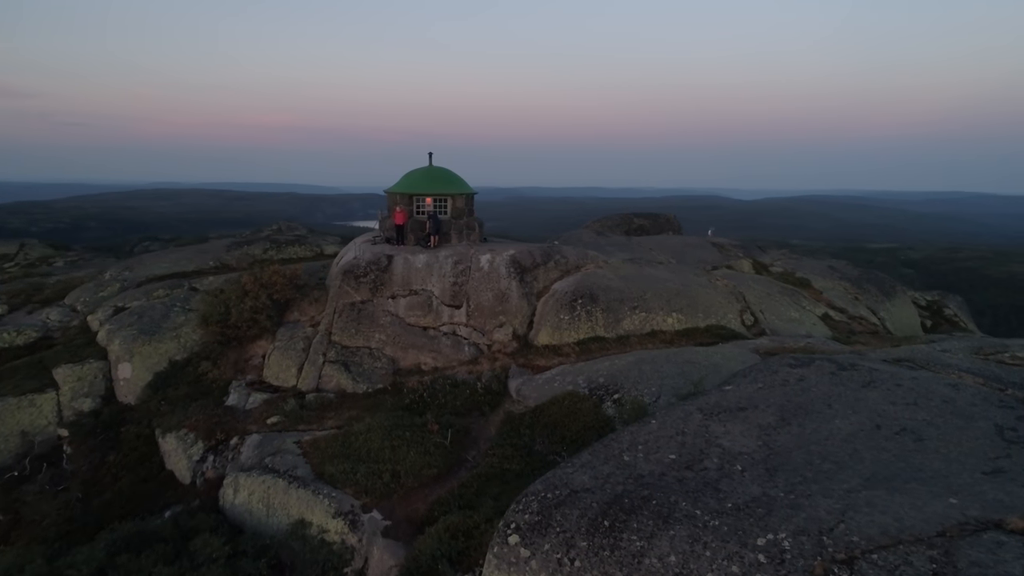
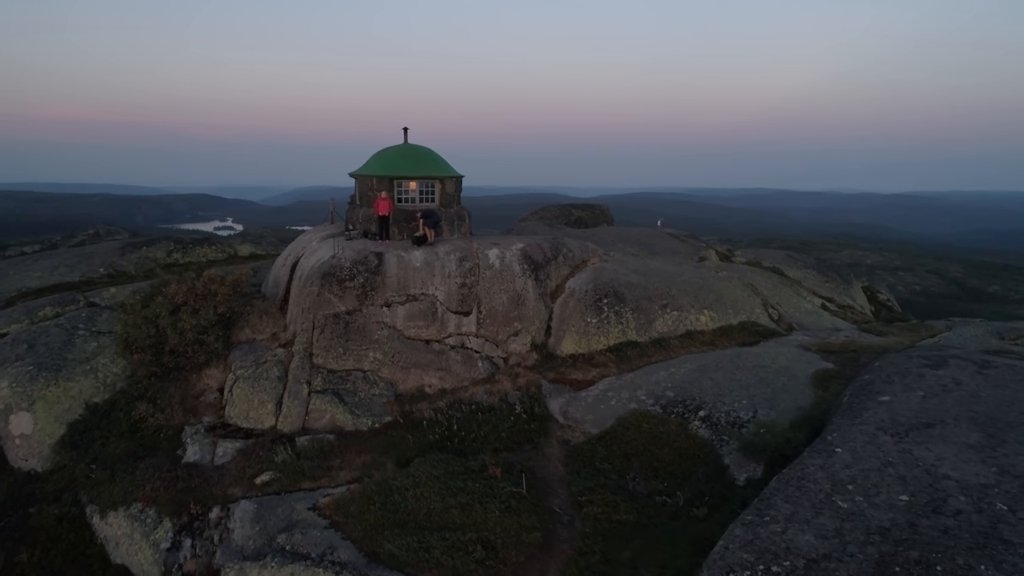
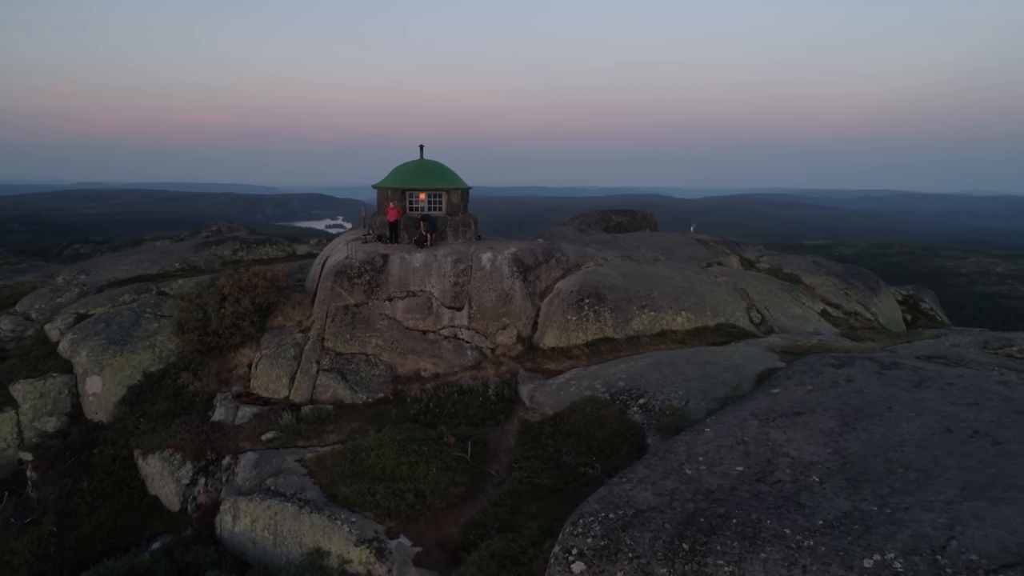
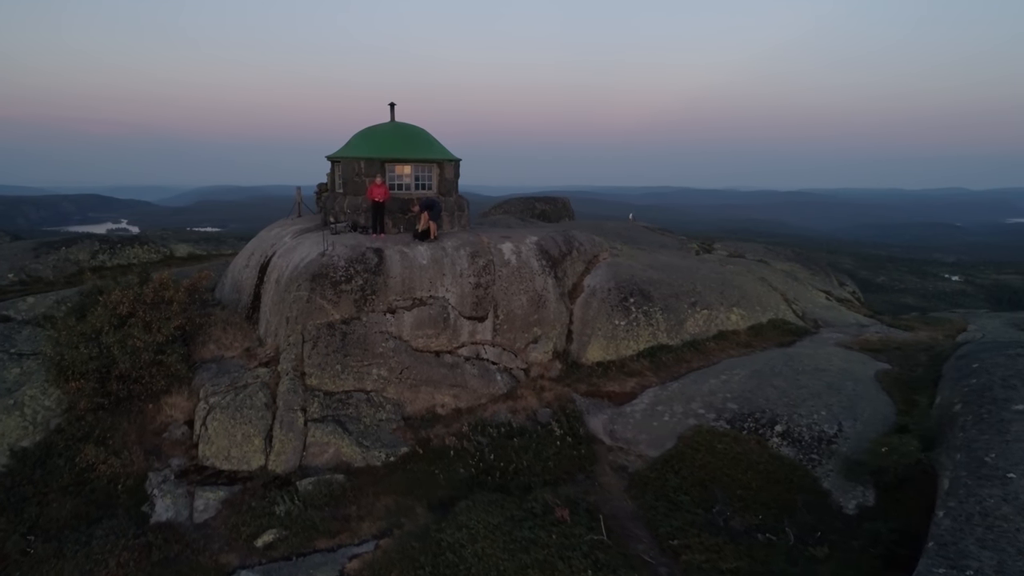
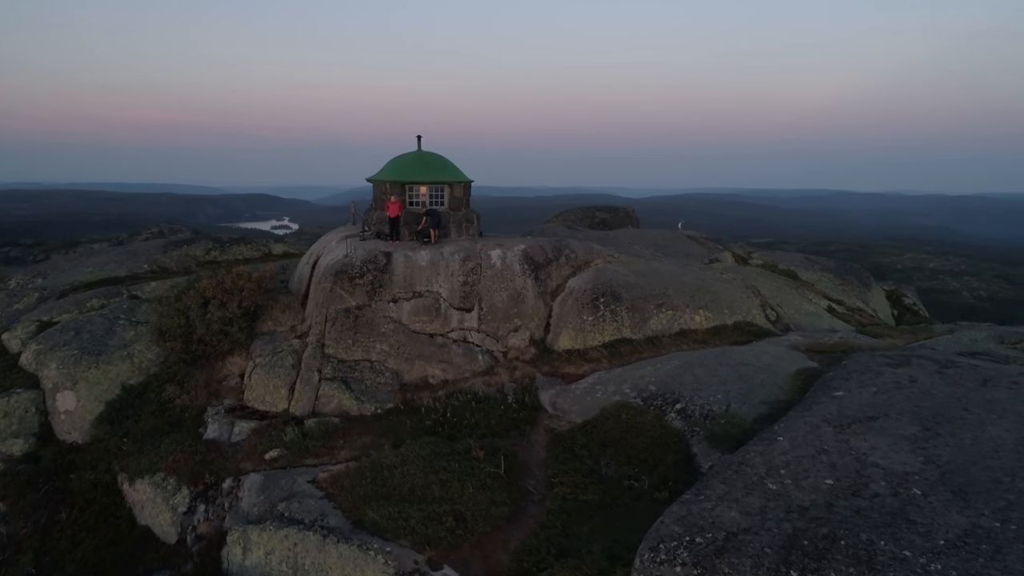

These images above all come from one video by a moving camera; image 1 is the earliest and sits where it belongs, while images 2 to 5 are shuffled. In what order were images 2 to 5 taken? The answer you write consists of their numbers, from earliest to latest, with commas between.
3, 5, 2, 4
